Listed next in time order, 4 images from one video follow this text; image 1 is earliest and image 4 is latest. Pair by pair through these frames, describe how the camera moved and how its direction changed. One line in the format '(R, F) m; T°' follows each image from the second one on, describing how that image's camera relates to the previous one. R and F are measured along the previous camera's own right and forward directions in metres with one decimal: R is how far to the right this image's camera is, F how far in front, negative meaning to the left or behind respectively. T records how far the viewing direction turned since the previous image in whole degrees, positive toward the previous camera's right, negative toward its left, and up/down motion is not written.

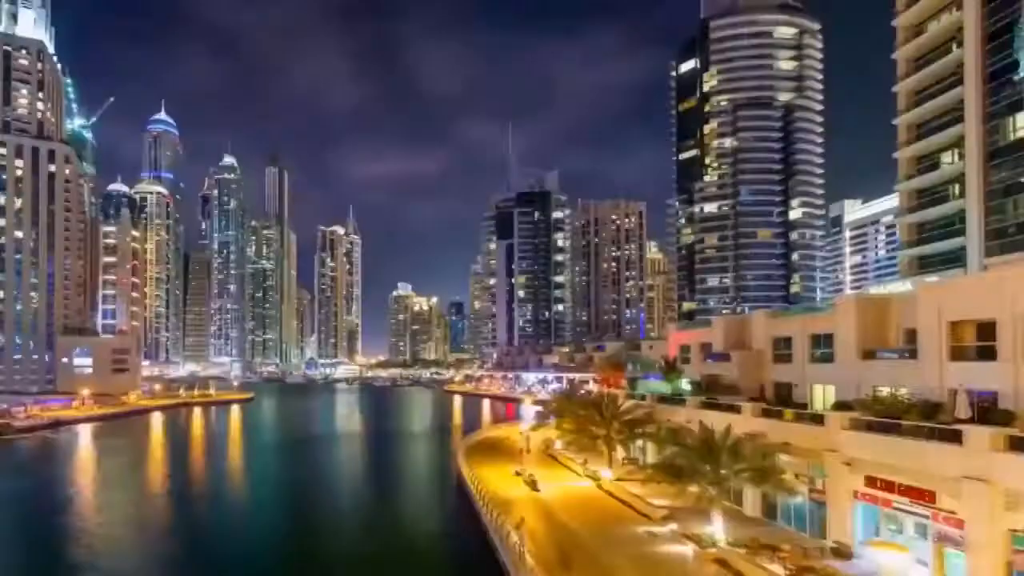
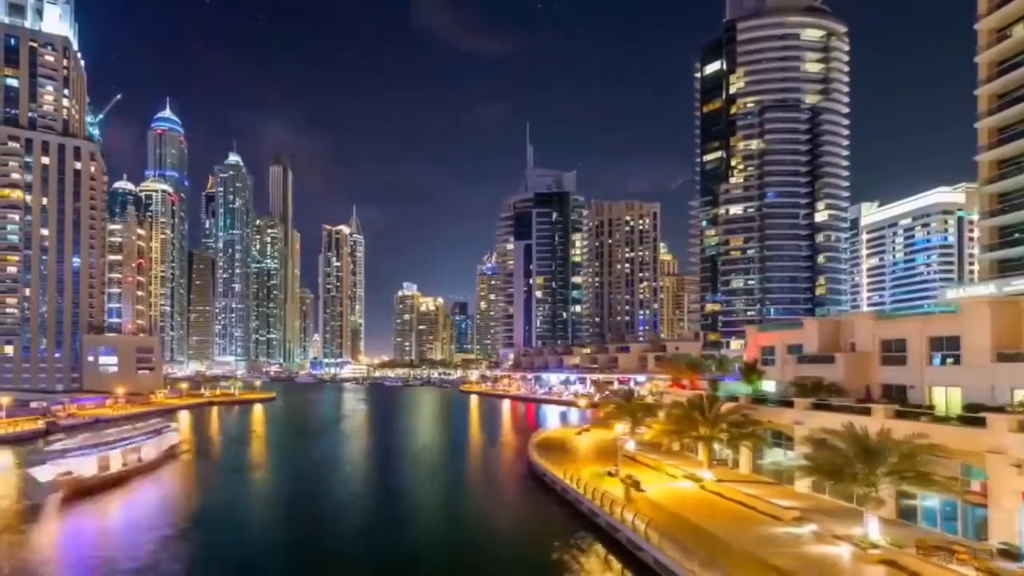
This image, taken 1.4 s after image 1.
(-4.7, 0.0) m; 0°
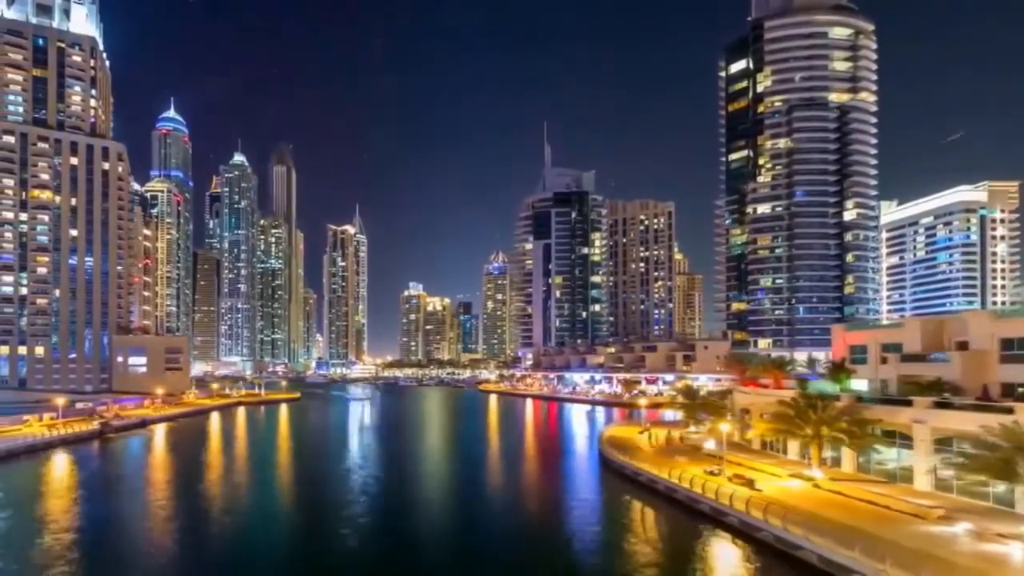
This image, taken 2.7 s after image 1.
(-5.2, 0.0) m; 0°
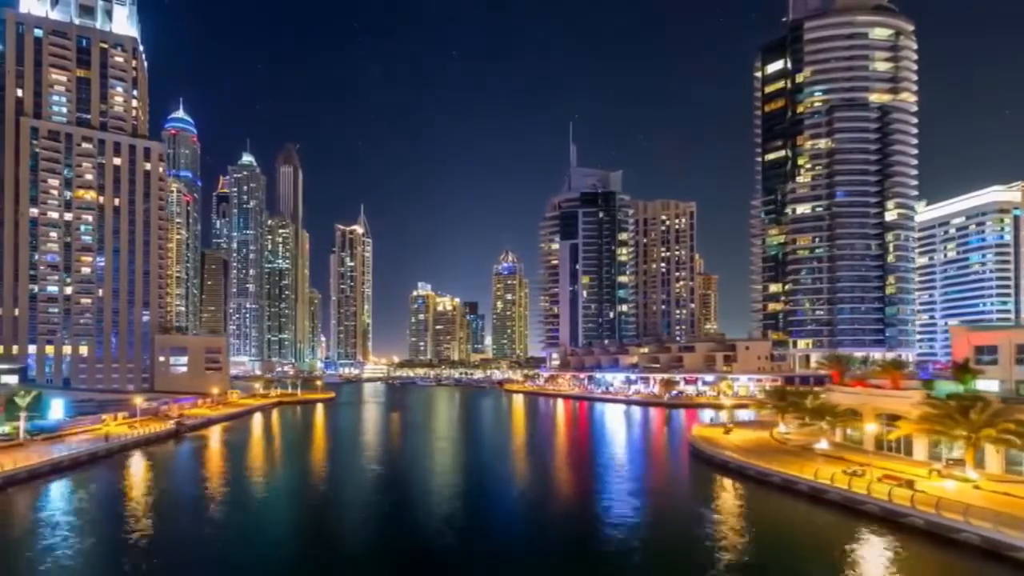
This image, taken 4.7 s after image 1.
(-7.3, 0.0) m; 0°
